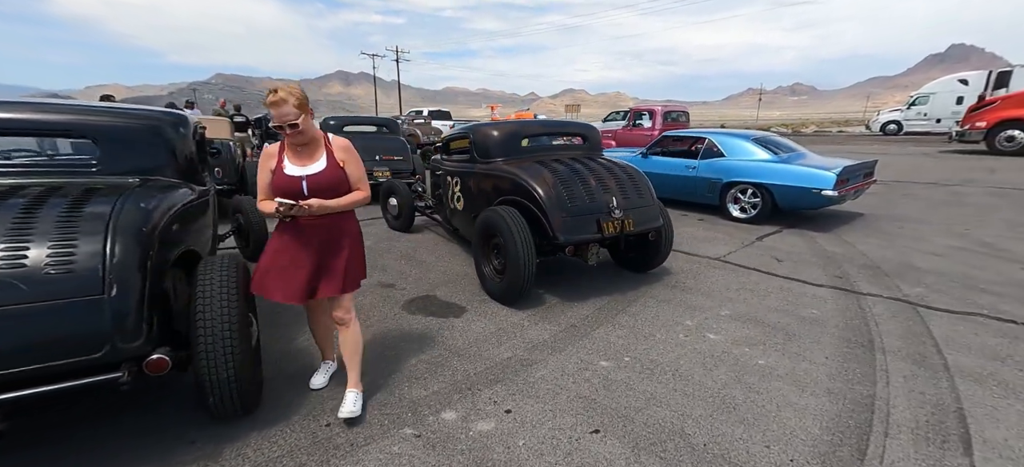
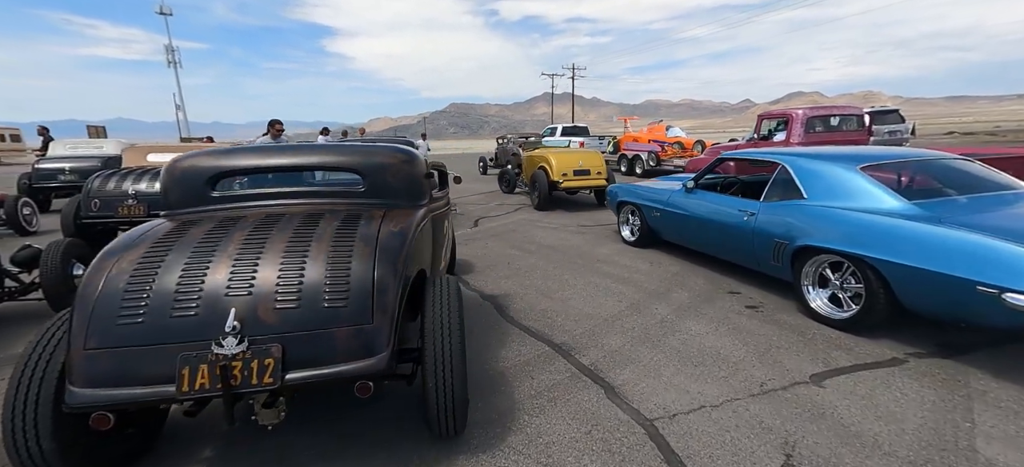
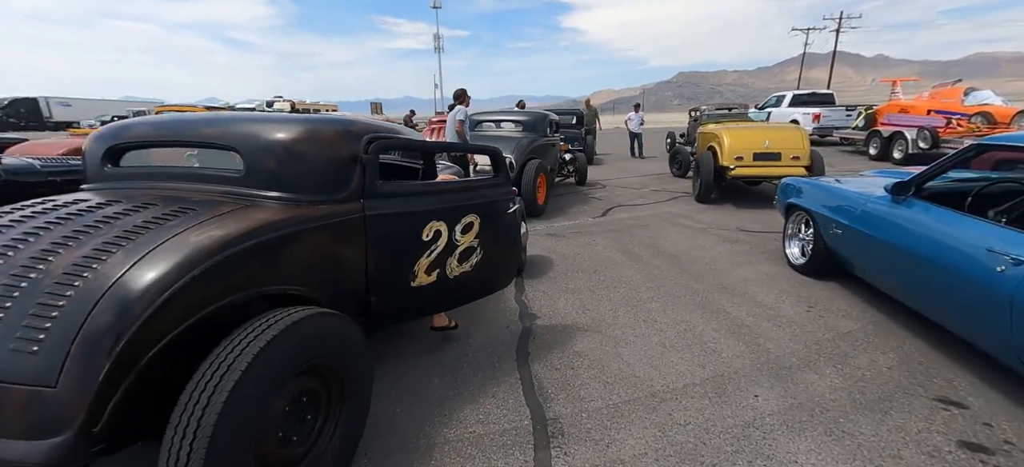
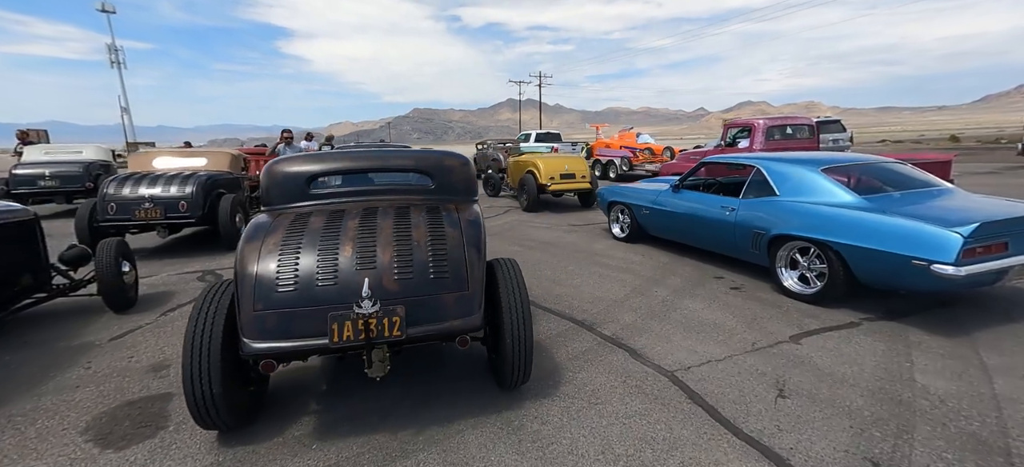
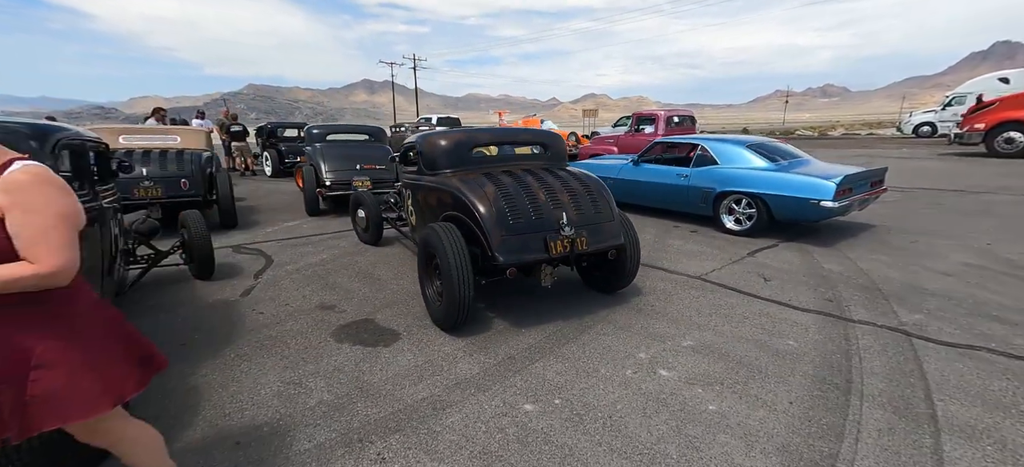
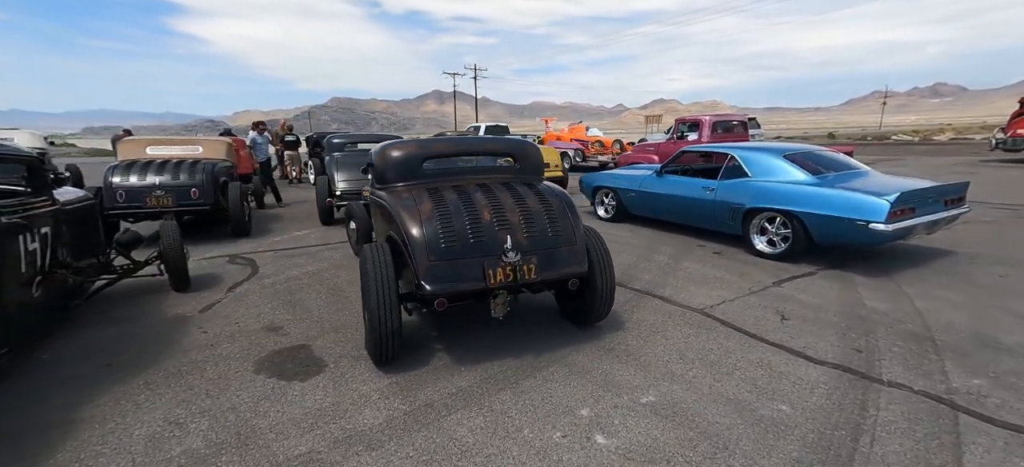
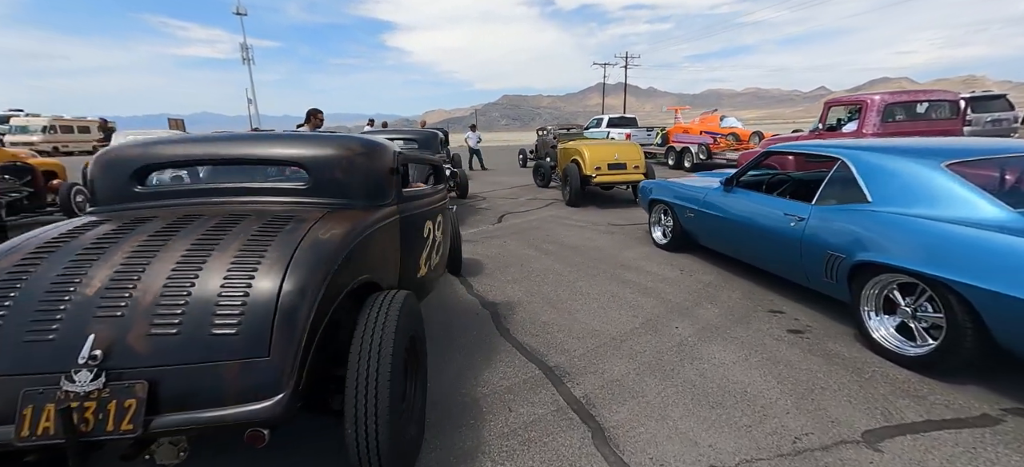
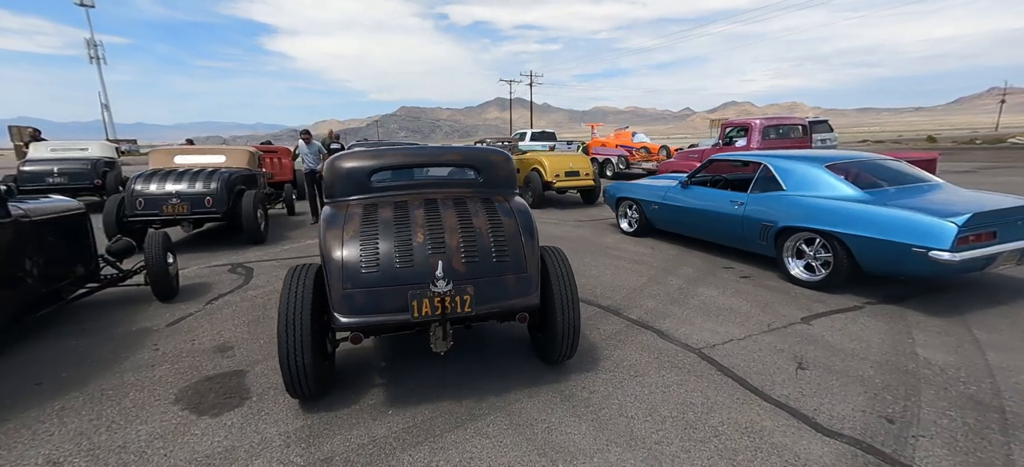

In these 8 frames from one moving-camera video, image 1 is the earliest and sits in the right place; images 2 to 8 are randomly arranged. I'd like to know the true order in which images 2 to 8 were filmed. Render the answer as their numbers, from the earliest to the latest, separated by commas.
5, 6, 8, 4, 2, 7, 3
